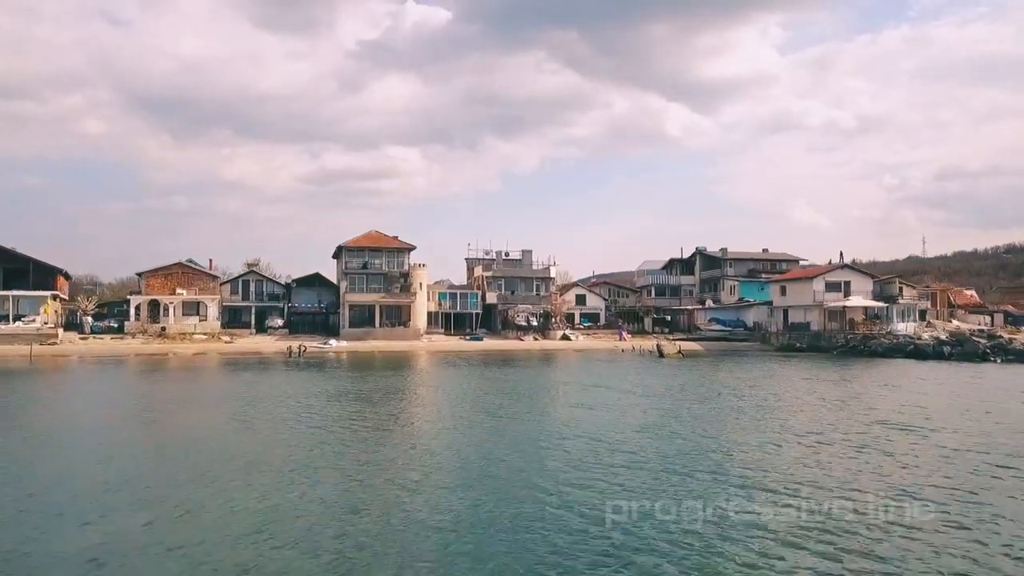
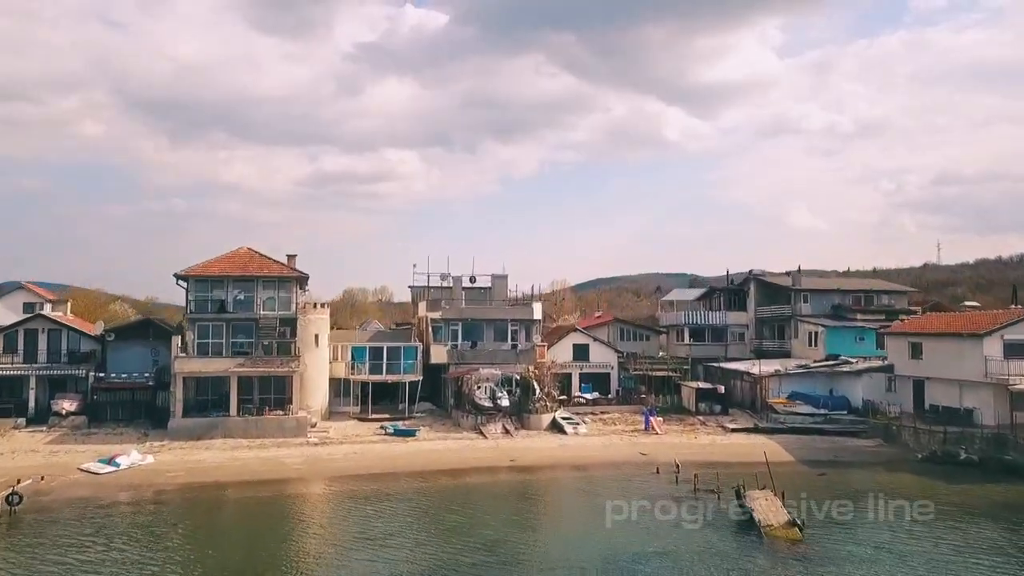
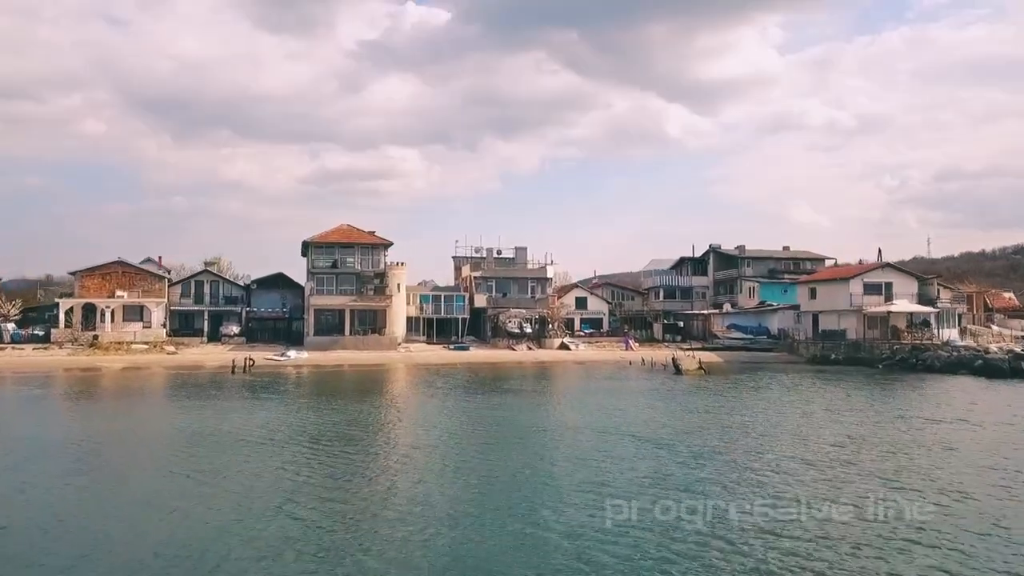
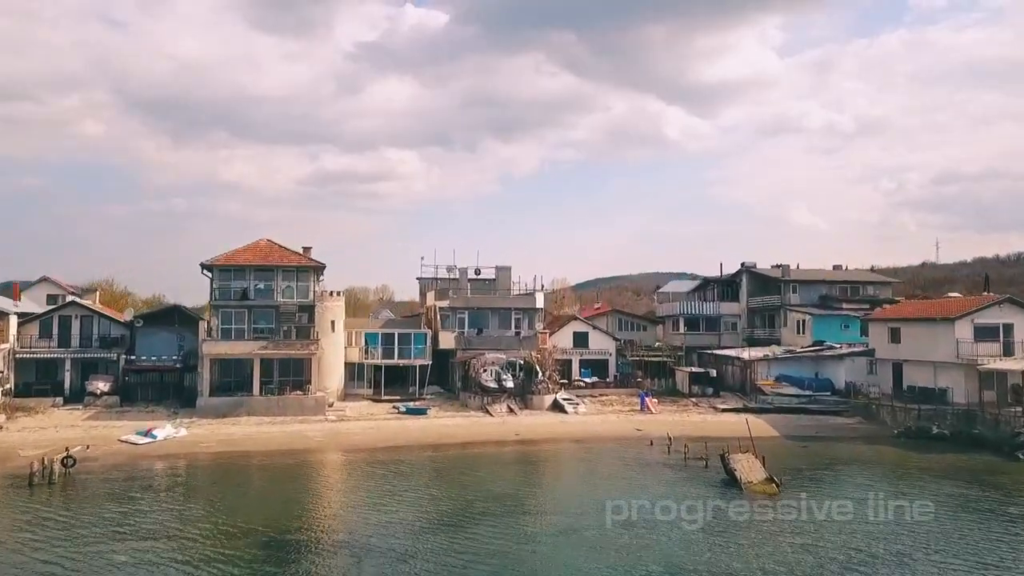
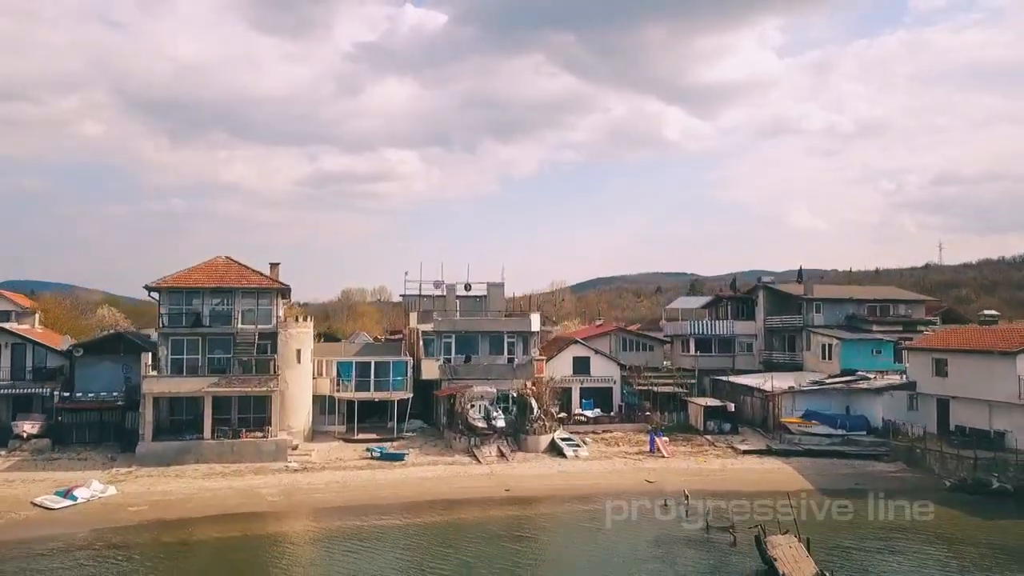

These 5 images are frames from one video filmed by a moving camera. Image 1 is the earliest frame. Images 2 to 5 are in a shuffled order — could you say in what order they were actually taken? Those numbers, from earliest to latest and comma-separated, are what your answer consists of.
3, 4, 2, 5
